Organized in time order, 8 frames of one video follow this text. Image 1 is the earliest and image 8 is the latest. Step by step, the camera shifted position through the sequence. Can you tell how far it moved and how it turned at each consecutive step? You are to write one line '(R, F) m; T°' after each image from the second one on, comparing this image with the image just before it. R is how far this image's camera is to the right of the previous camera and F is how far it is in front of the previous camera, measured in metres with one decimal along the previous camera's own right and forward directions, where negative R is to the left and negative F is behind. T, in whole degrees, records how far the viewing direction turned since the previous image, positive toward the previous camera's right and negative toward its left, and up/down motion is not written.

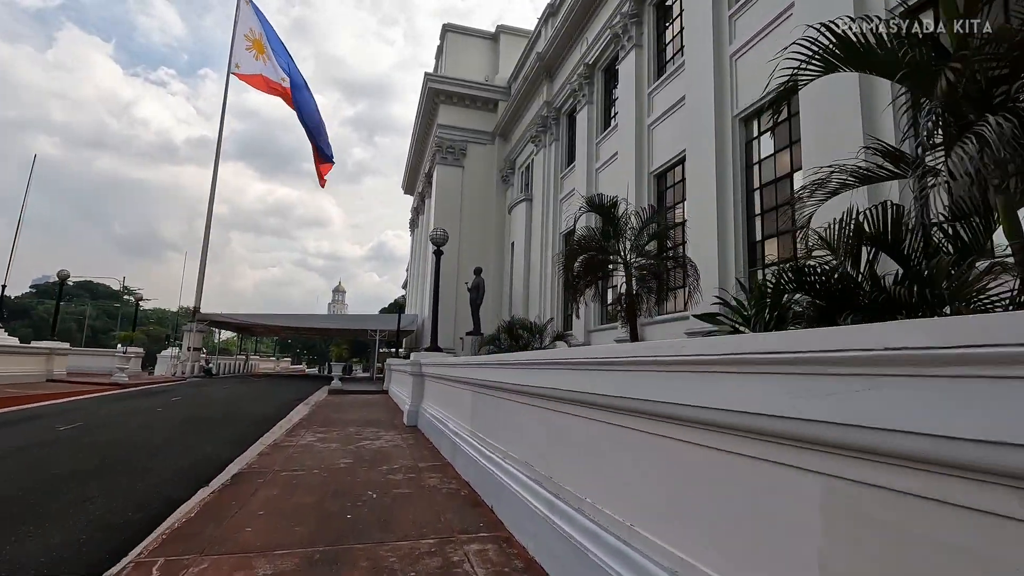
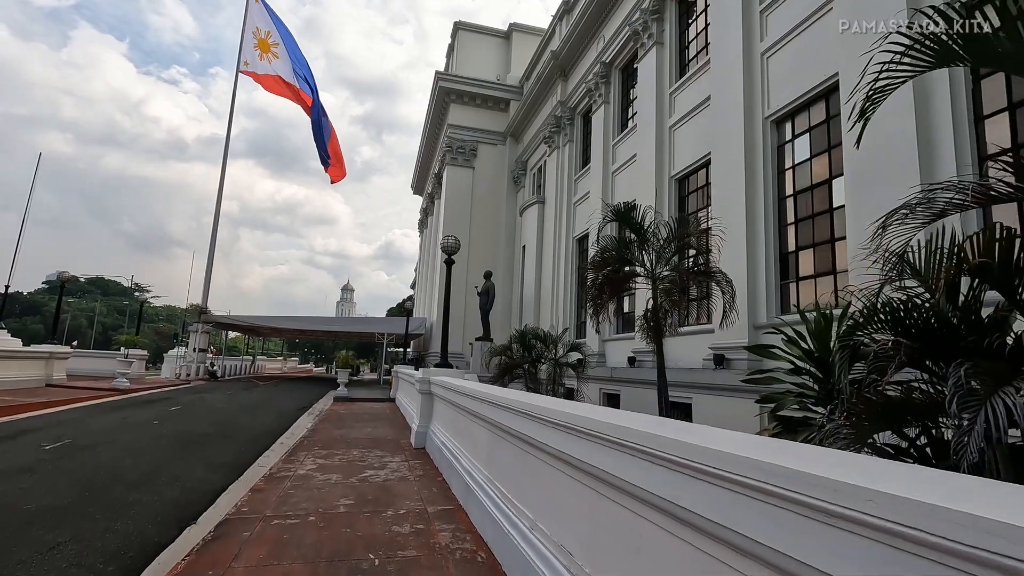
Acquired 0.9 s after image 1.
(-0.1, +0.5) m; -1°
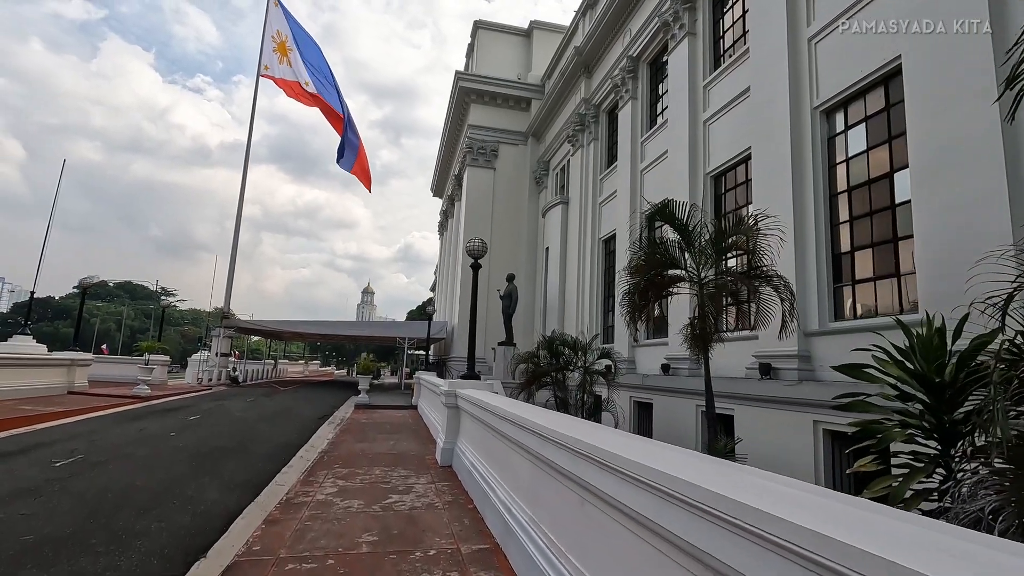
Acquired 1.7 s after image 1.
(-0.2, +0.5) m; -2°
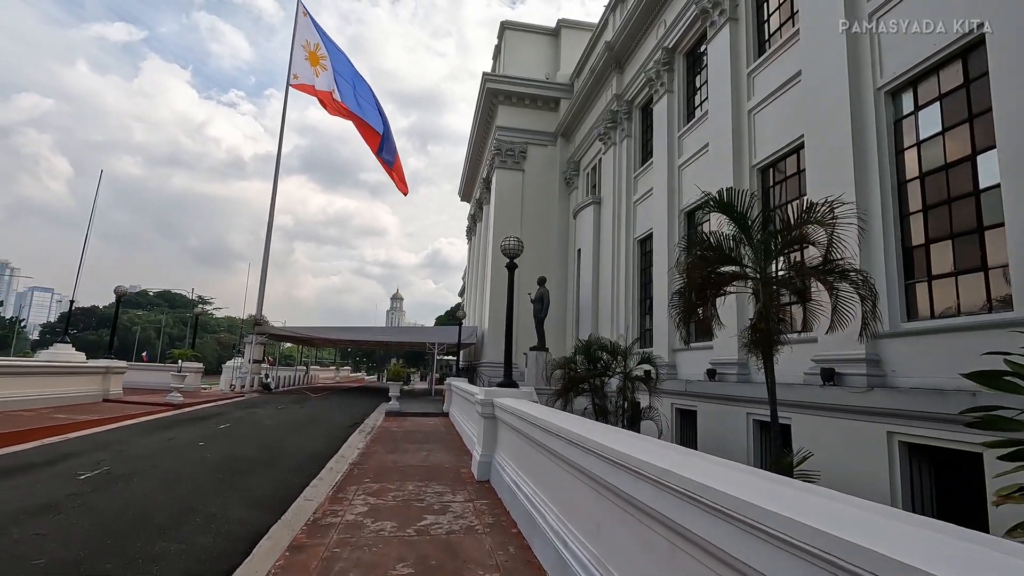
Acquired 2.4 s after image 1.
(-0.1, +0.5) m; -3°
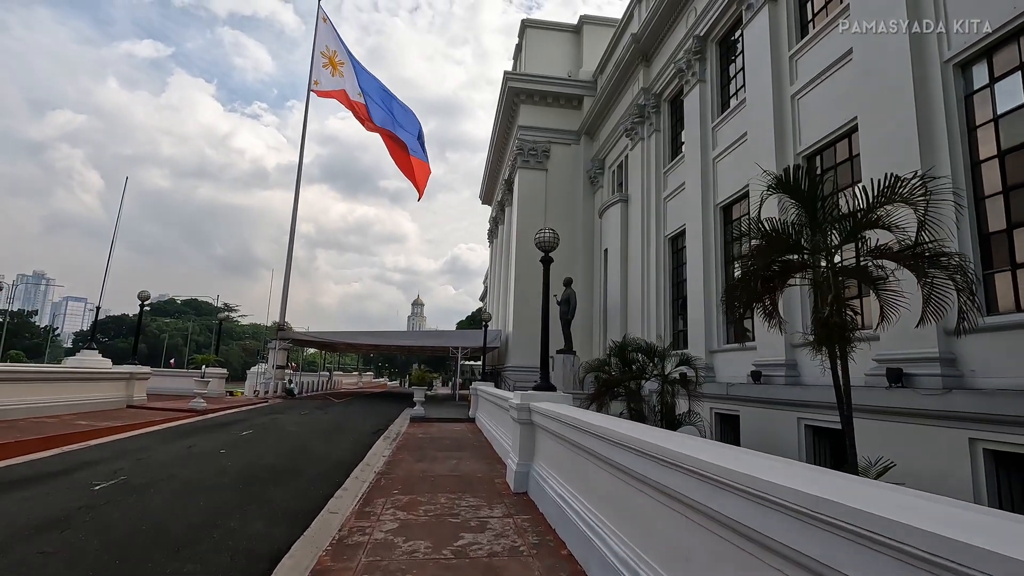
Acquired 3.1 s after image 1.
(-0.2, +0.5) m; -2°
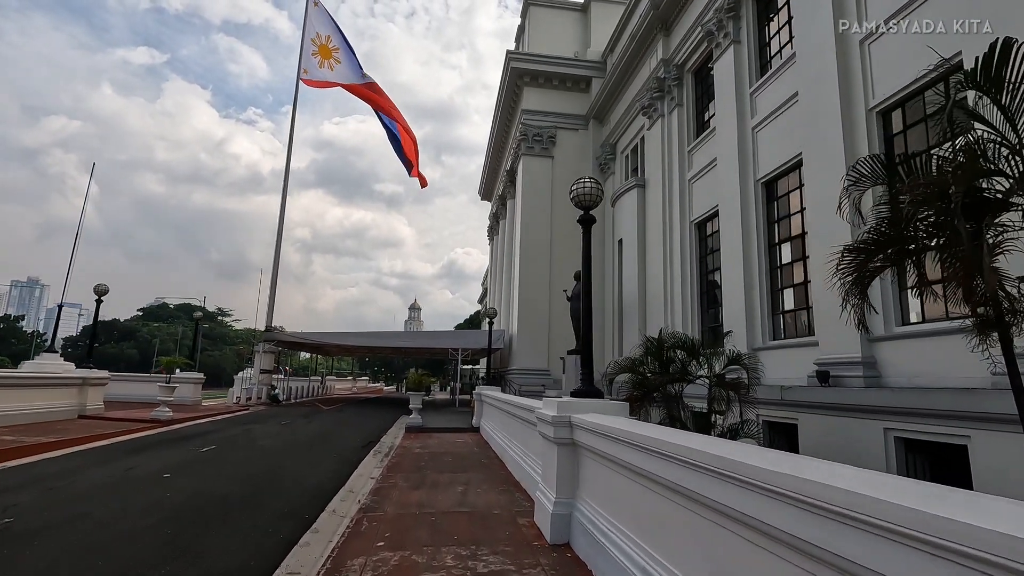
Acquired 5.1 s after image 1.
(-0.3, +1.6) m; 0°
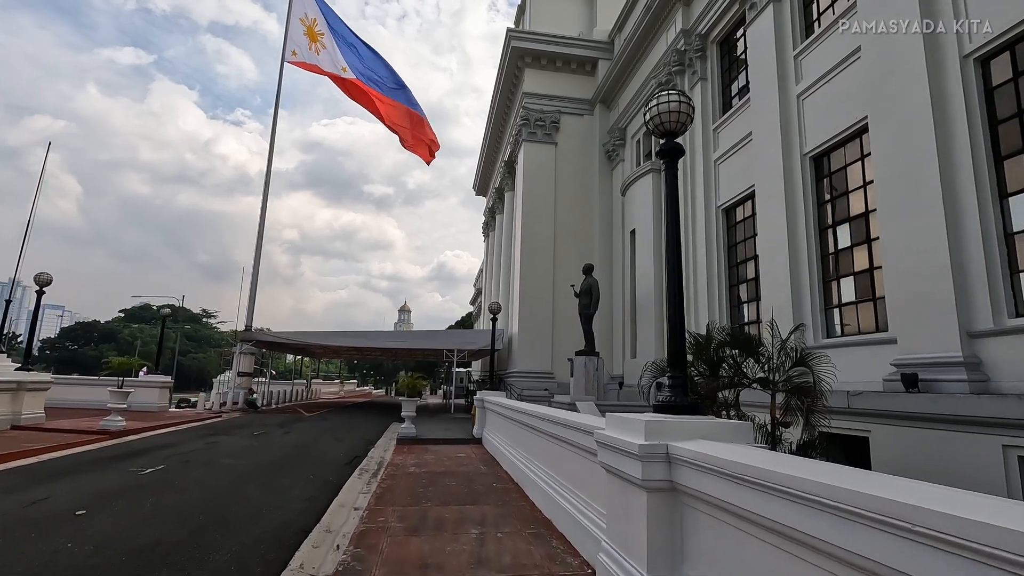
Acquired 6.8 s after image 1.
(-0.3, +1.5) m; +1°
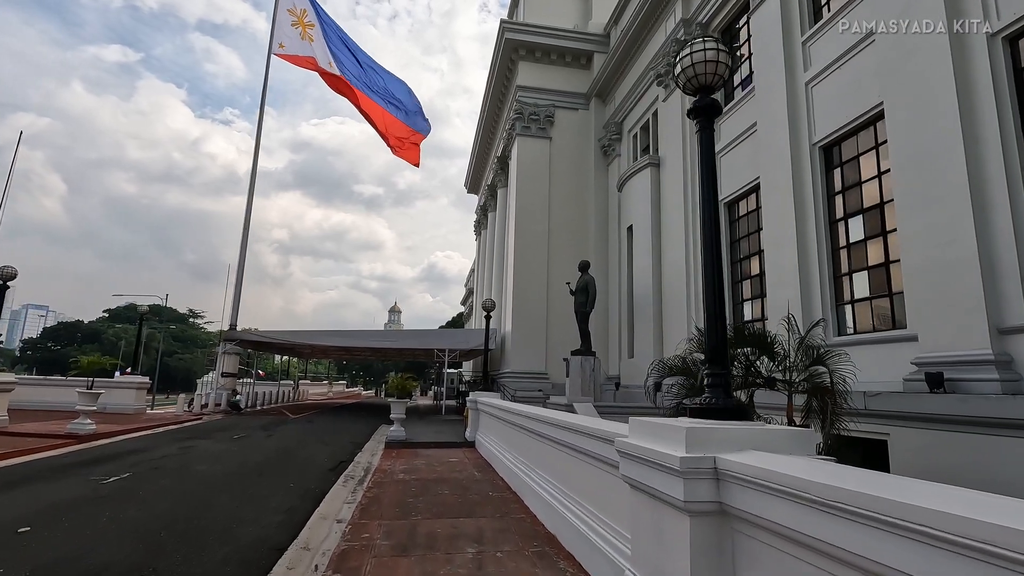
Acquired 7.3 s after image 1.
(-0.1, +0.5) m; +1°
